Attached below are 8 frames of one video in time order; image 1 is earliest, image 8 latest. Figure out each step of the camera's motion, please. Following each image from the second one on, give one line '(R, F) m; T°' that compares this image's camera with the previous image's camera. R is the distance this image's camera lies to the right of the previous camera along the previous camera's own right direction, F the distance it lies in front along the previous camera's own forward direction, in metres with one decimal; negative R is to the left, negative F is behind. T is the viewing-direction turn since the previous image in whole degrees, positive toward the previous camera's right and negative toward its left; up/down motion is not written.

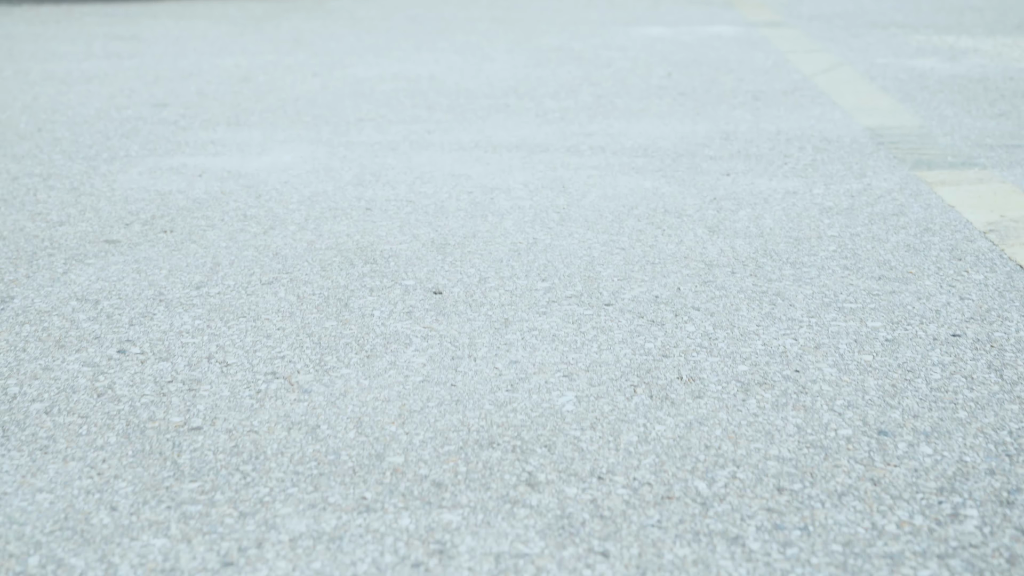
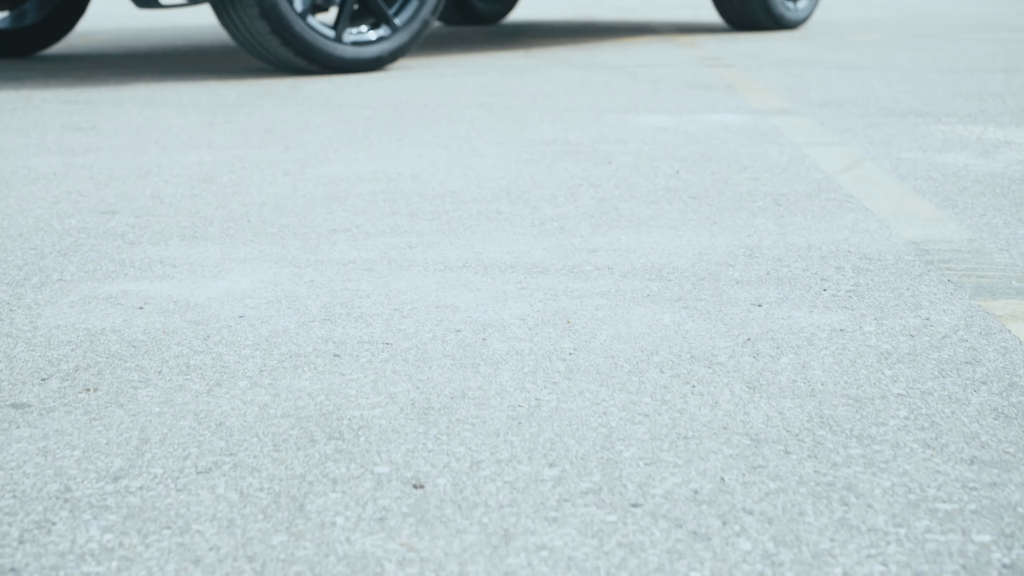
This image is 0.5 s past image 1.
(0.0, +0.3) m; 0°
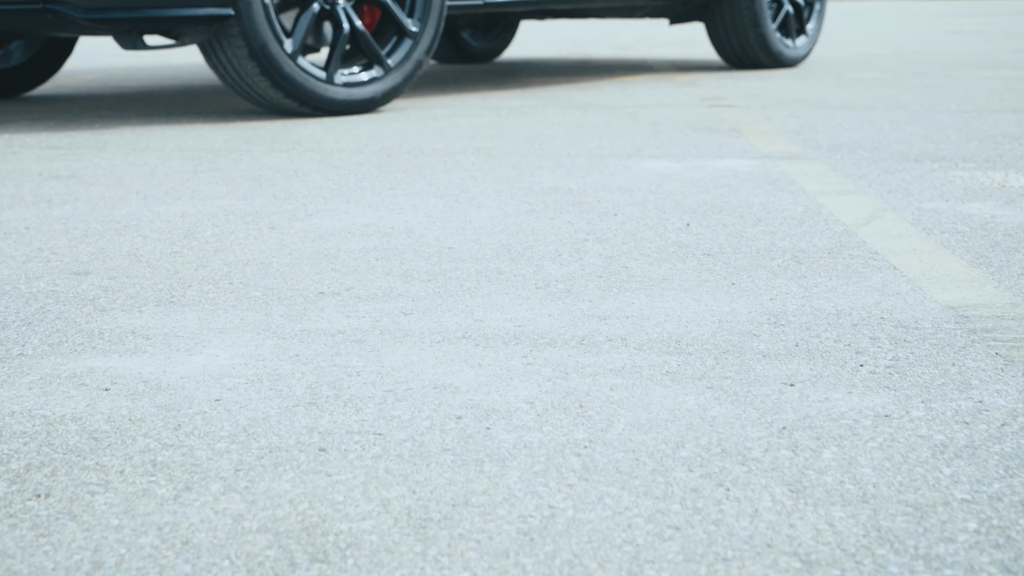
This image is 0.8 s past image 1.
(0.0, +0.2) m; 0°
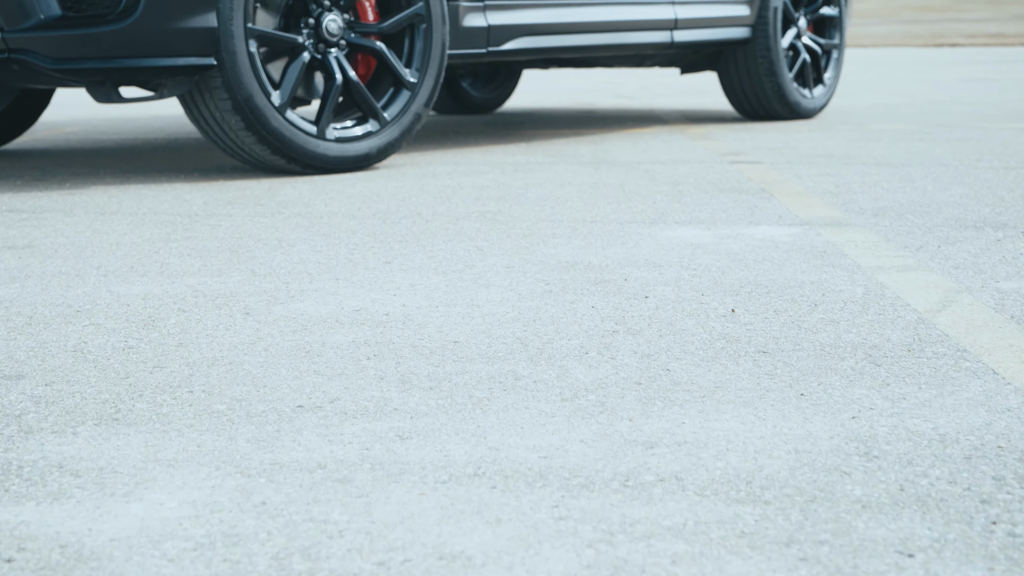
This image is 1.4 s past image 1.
(0.0, +0.3) m; 0°
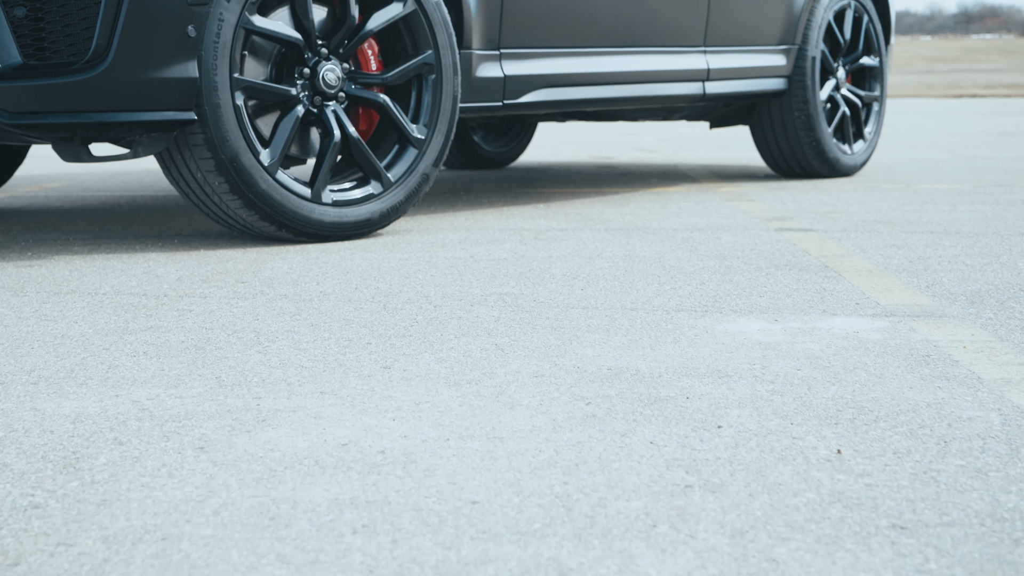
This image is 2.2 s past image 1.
(0.0, +0.5) m; 0°
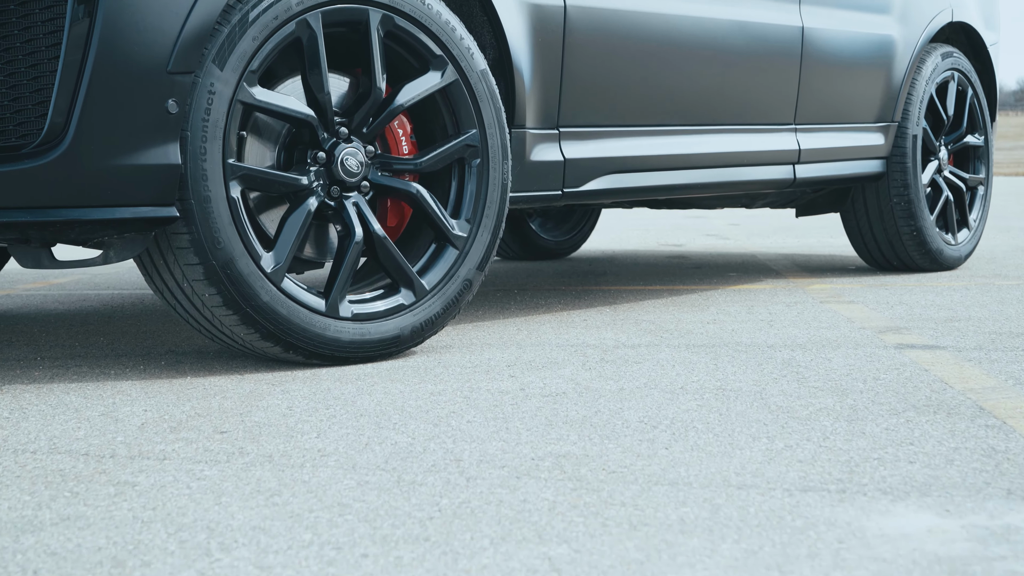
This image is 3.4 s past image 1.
(0.0, +0.7) m; -2°
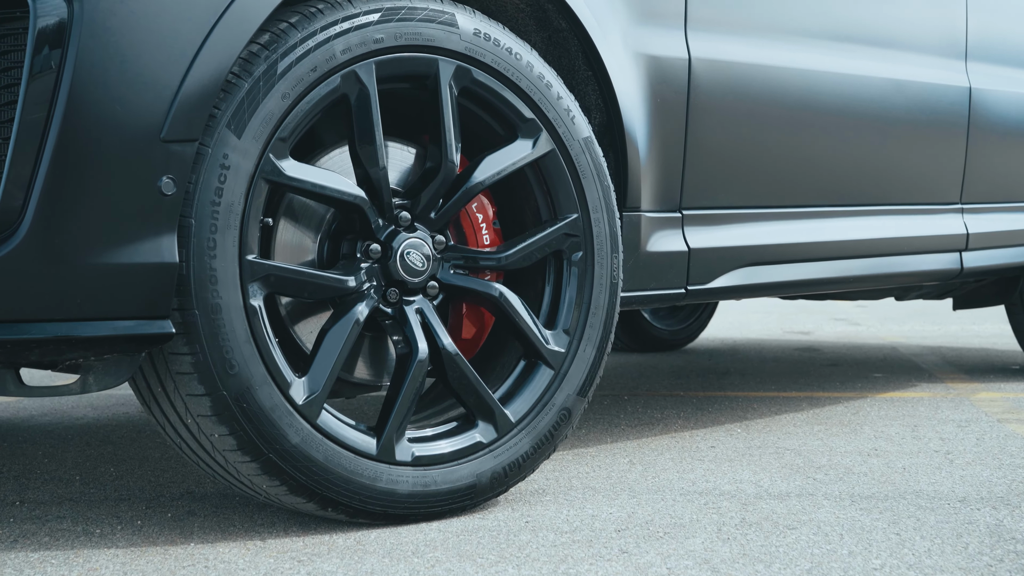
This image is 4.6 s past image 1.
(0.0, +0.7) m; -3°
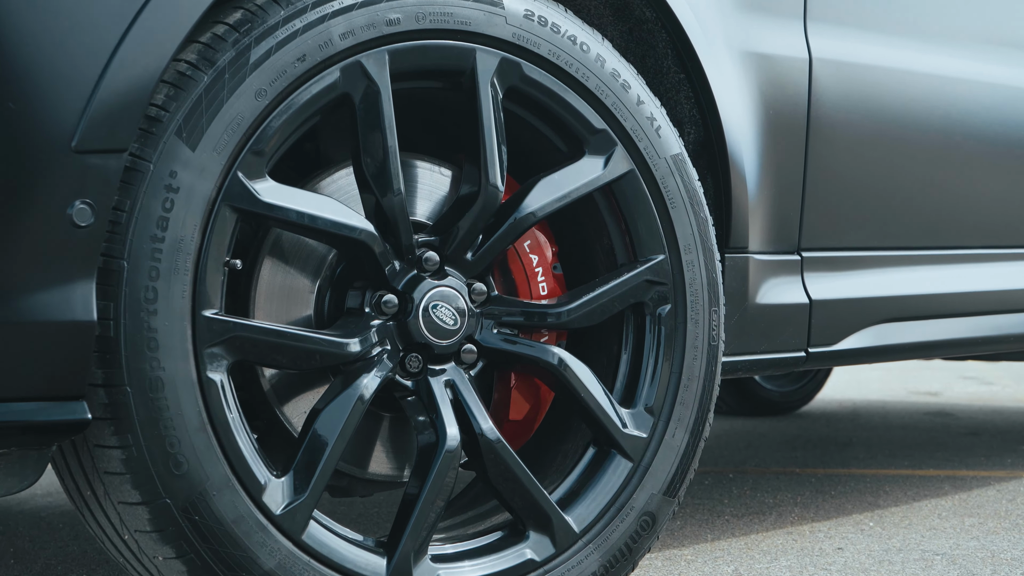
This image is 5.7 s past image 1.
(0.0, +0.6) m; -3°
